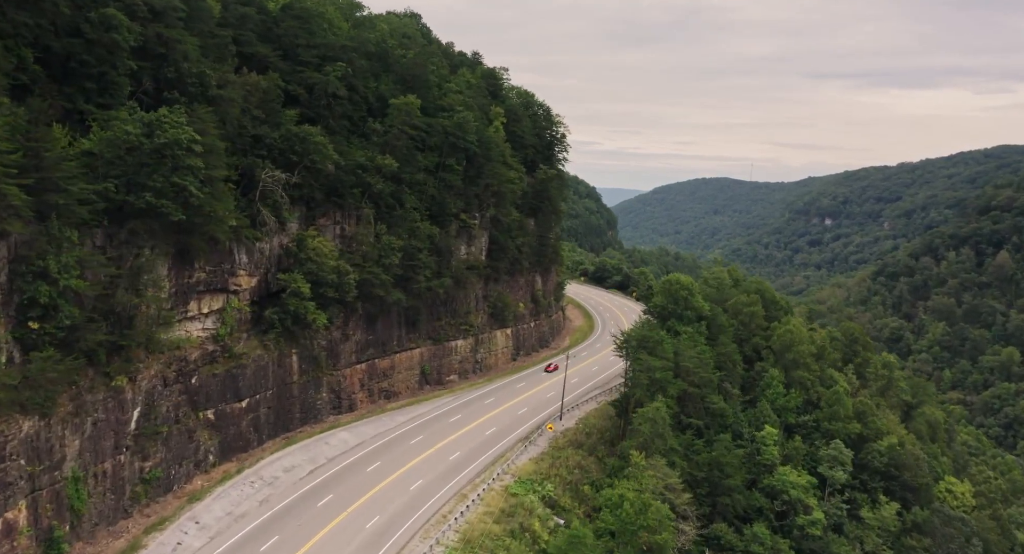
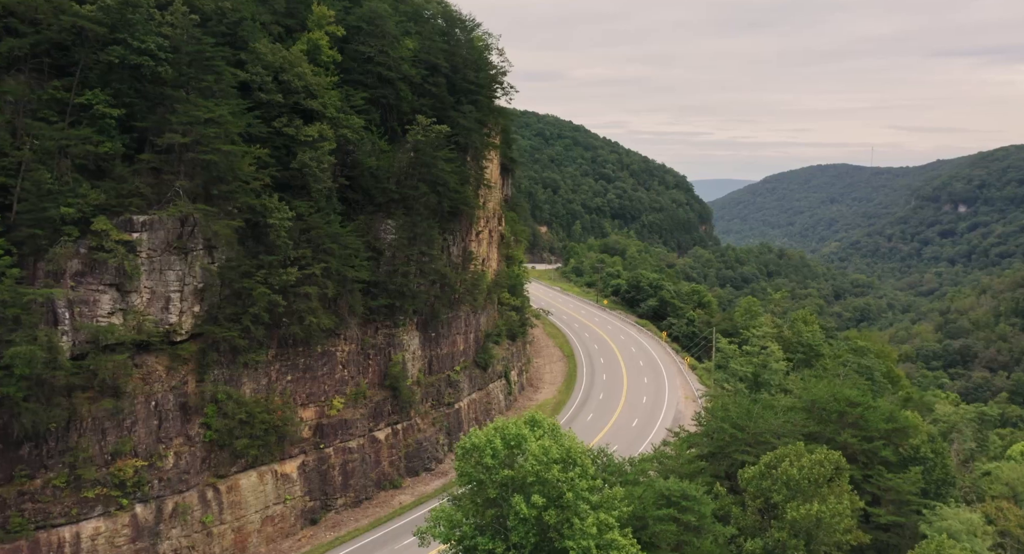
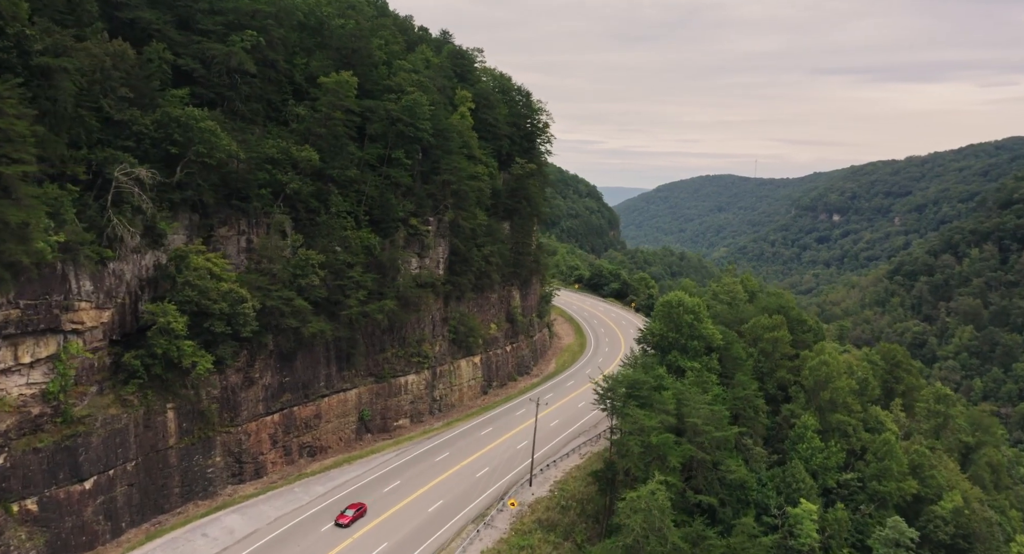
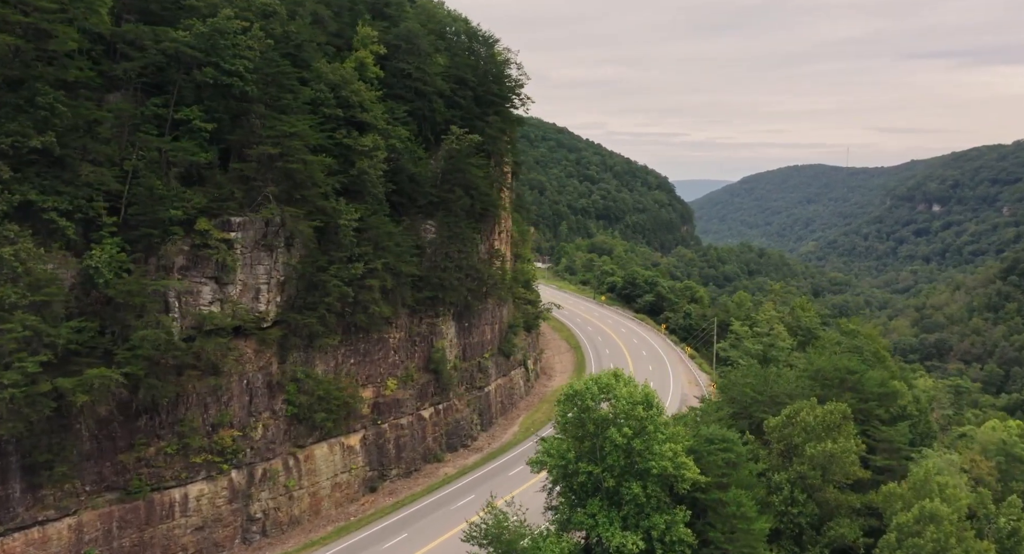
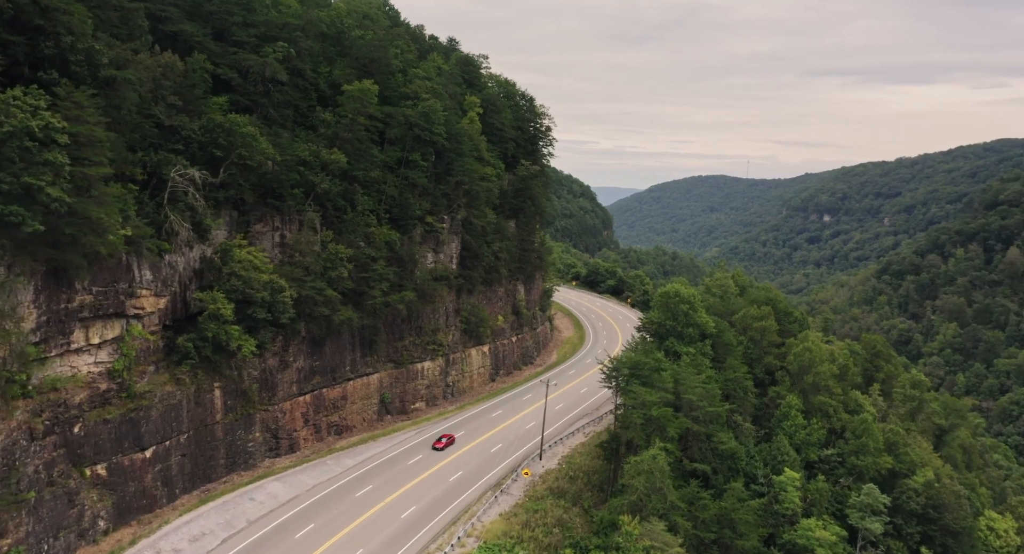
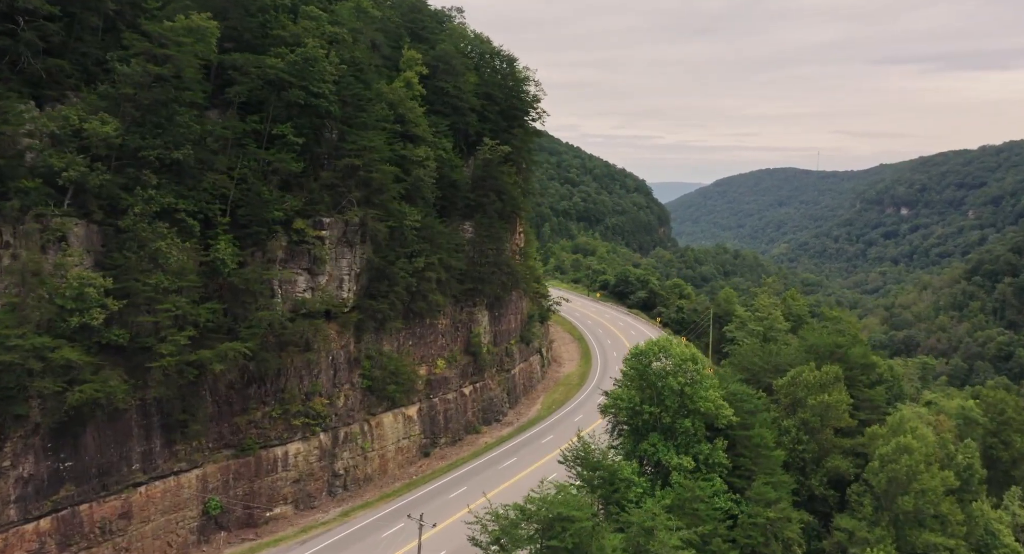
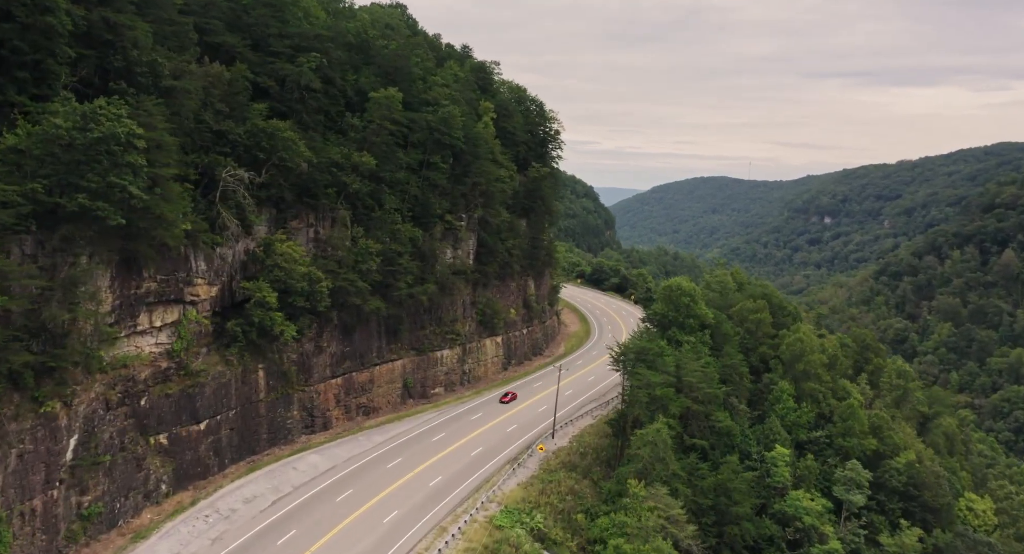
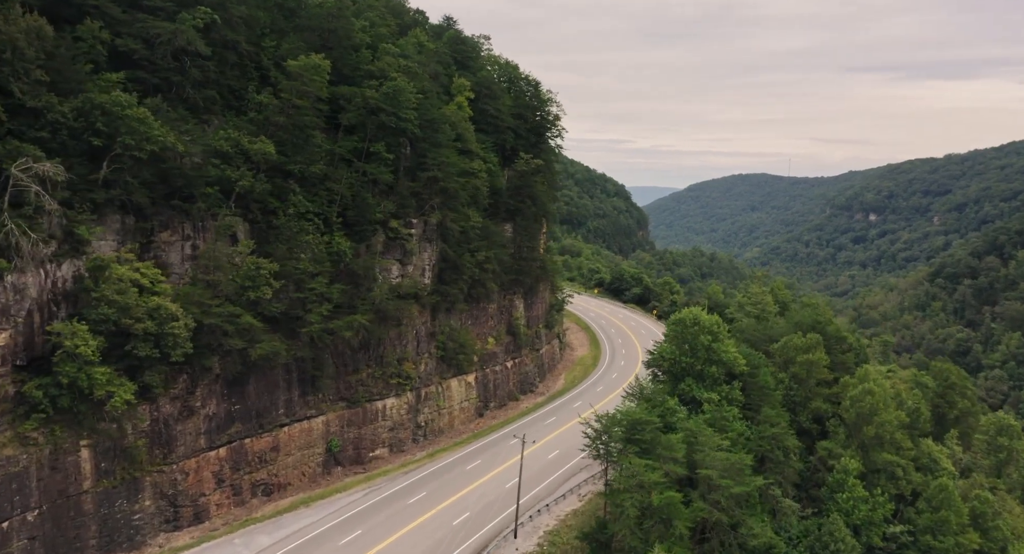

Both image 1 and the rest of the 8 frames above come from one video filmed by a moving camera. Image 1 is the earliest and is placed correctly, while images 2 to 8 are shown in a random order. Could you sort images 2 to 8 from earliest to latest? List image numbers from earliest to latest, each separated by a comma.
7, 5, 3, 8, 6, 4, 2
